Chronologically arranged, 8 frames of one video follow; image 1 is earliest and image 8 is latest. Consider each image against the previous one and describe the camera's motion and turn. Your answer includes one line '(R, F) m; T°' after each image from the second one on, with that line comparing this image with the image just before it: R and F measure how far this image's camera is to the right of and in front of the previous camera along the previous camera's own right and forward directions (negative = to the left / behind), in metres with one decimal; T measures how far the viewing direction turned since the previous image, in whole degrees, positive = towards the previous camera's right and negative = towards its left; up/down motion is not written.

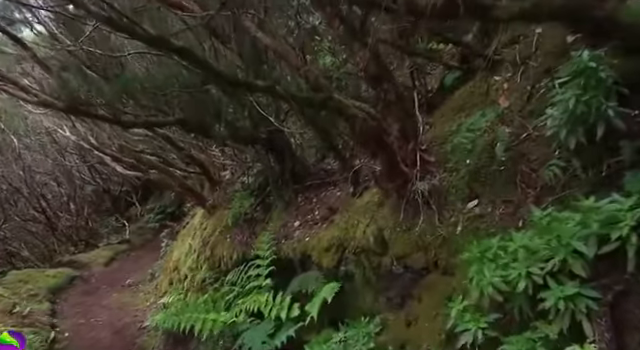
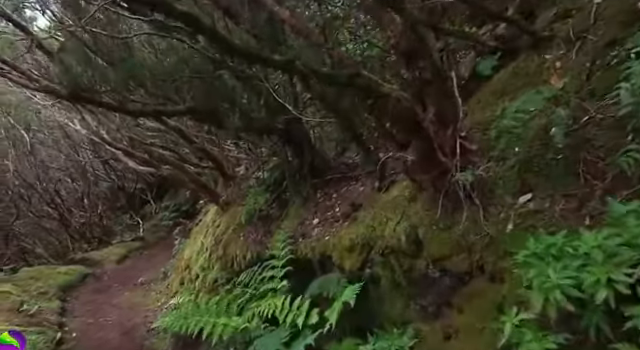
(-0.1, +0.4) m; -2°
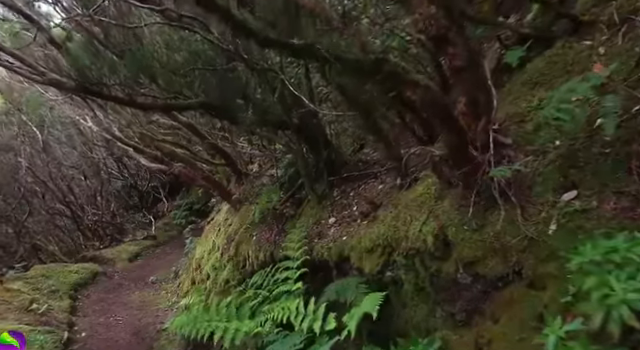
(0.0, +0.2) m; -1°
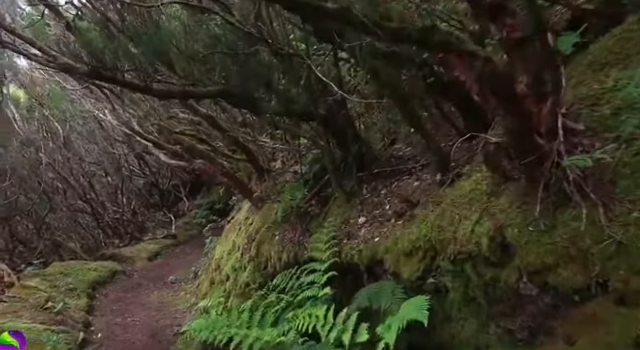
(-0.1, +0.4) m; -2°
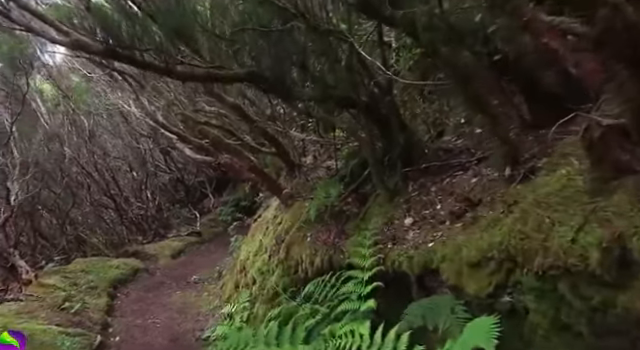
(-0.1, +0.5) m; -3°
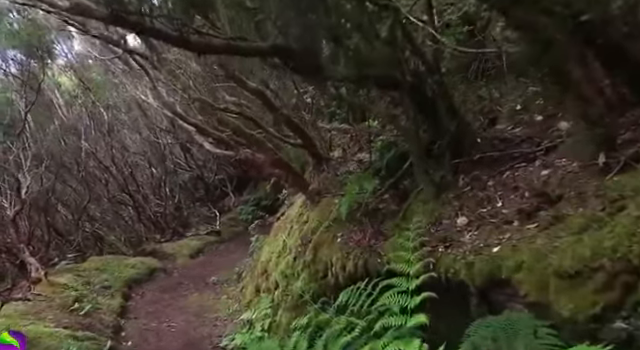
(-0.1, +0.5) m; -2°
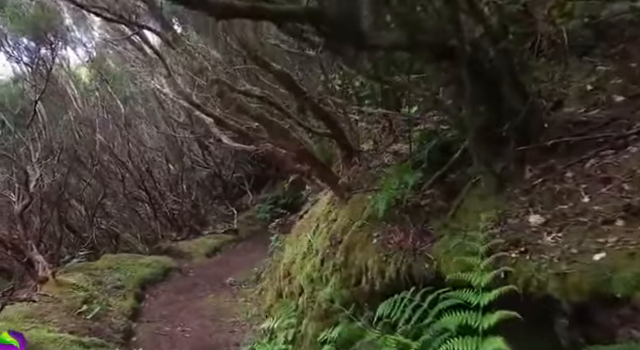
(-0.1, +0.5) m; -2°
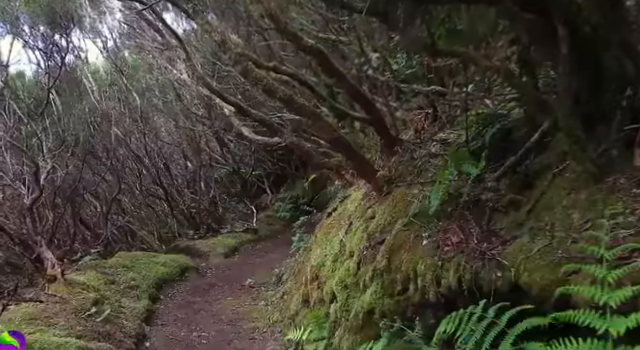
(-0.2, +0.6) m; -2°
